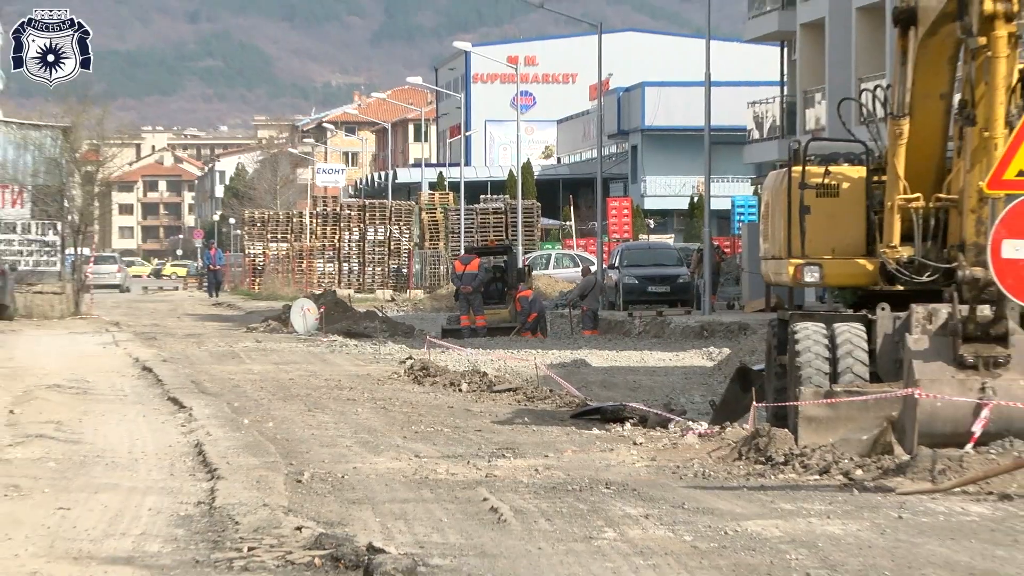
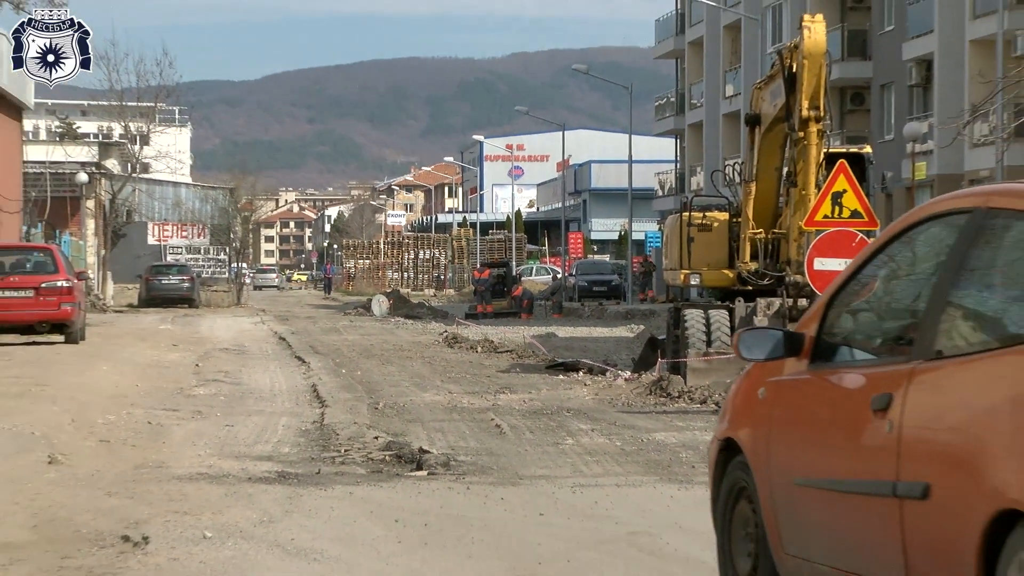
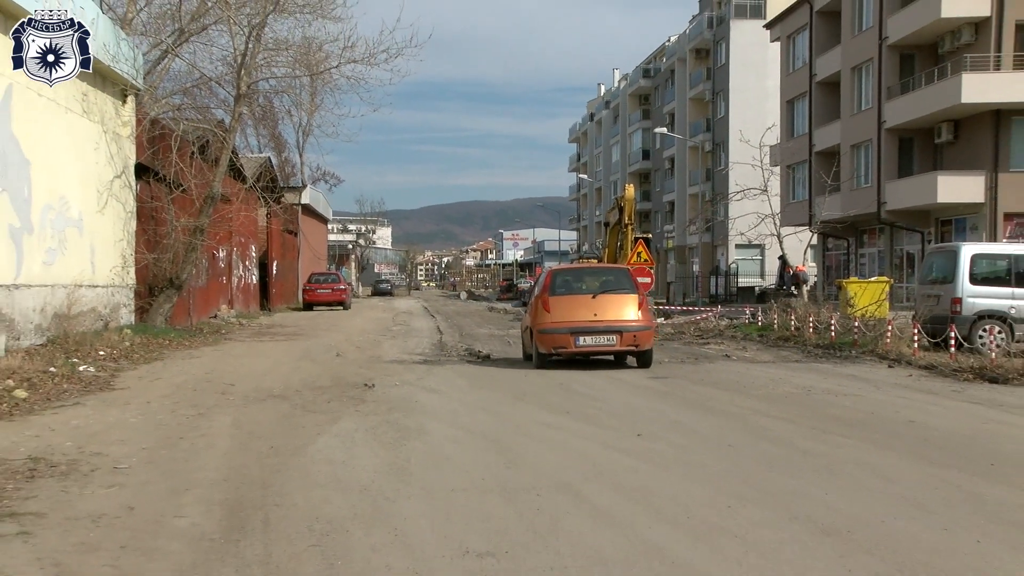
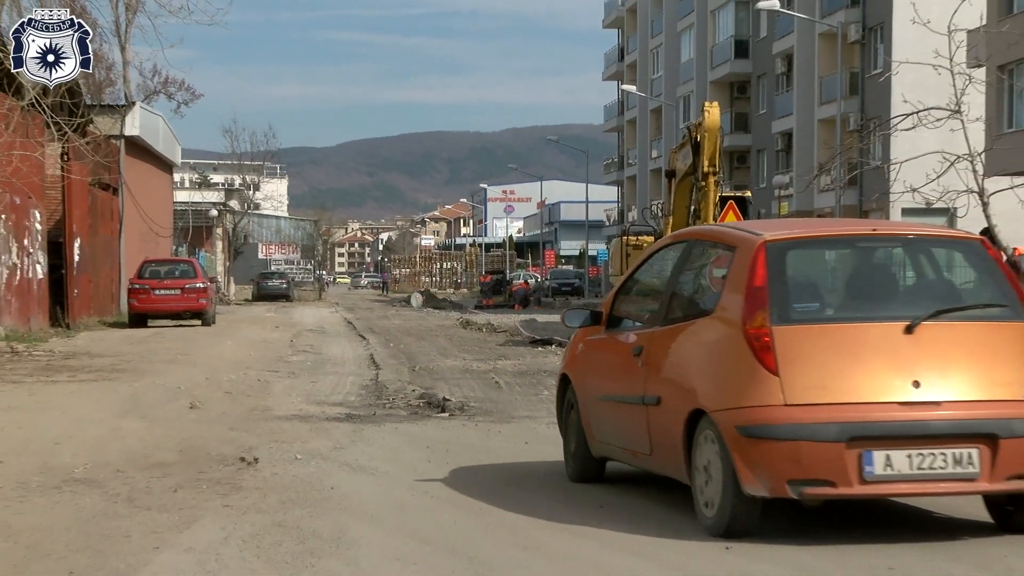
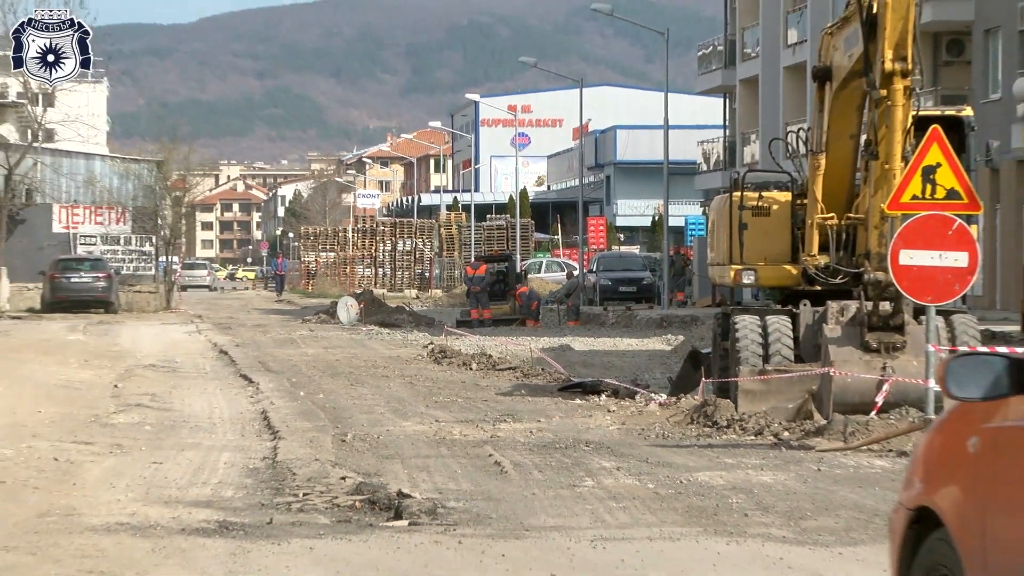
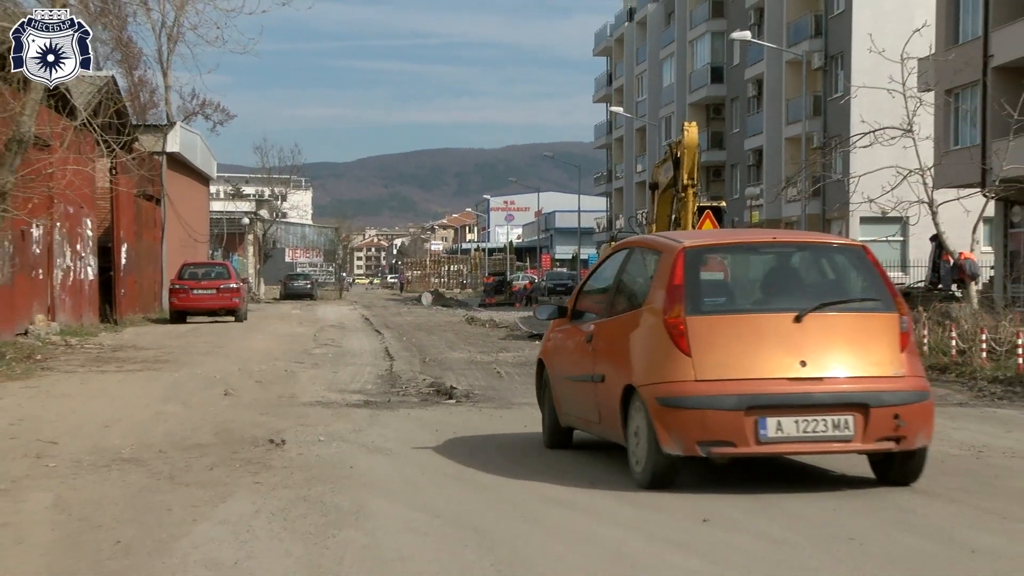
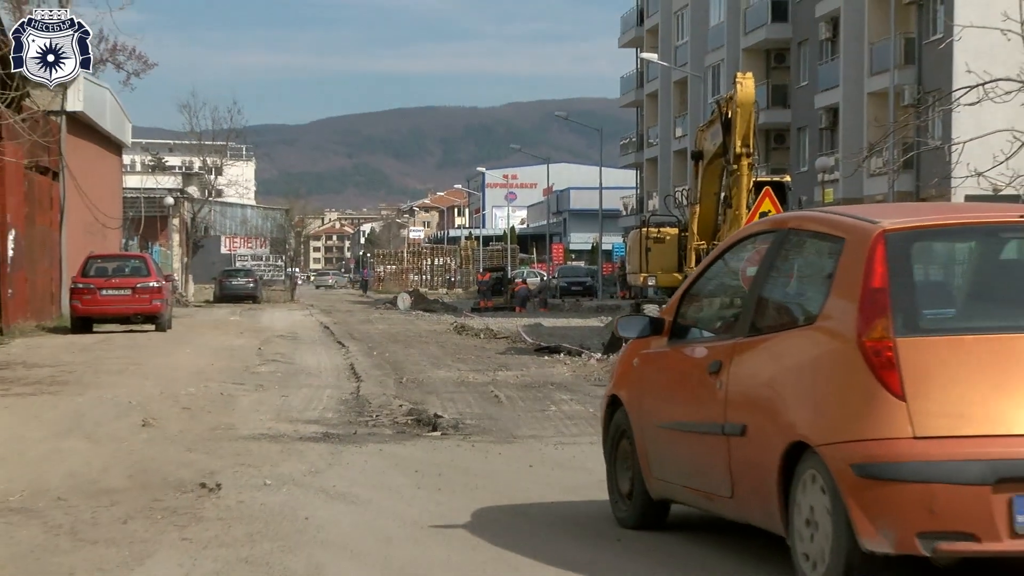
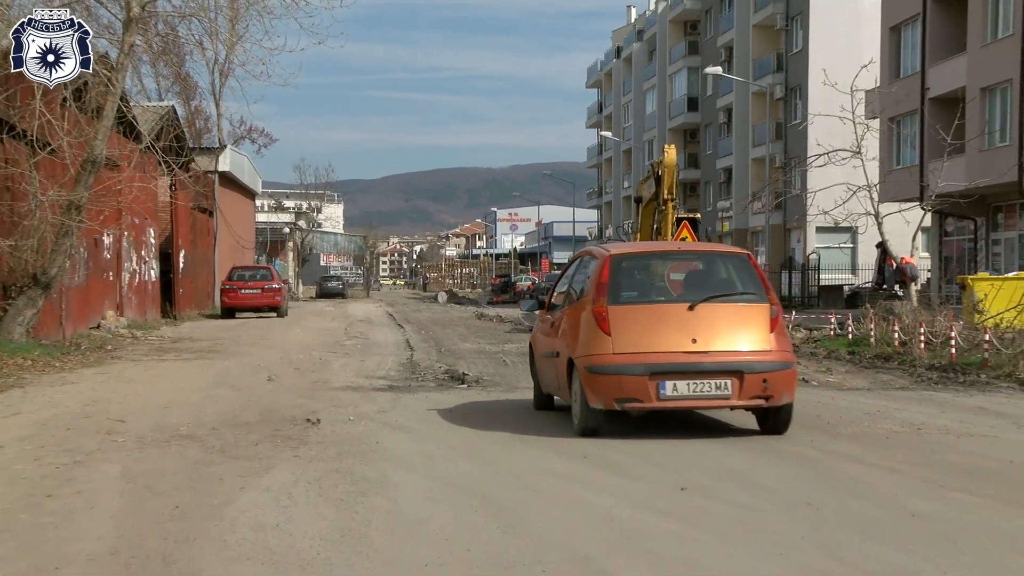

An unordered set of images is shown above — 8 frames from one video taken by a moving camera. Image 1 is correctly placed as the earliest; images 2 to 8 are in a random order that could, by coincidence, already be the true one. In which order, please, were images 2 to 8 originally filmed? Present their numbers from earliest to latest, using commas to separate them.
5, 2, 7, 4, 6, 8, 3
